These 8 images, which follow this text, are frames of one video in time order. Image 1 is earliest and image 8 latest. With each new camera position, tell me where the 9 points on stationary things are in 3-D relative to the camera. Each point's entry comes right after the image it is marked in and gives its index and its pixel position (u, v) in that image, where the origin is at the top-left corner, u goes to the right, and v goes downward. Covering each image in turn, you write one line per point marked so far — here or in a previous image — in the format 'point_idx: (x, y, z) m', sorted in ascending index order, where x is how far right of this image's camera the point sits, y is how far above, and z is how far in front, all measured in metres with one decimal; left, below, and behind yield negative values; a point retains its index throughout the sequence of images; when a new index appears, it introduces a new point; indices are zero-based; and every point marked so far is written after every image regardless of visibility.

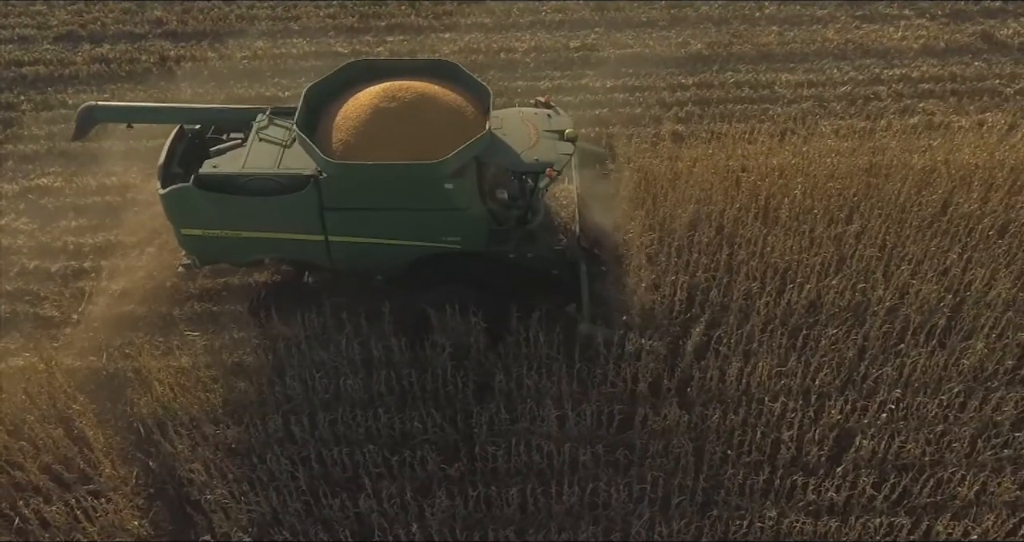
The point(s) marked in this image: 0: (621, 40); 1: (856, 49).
0: (+1.5, +3.1, +11.6) m
1: (+4.5, +2.9, +11.3) m
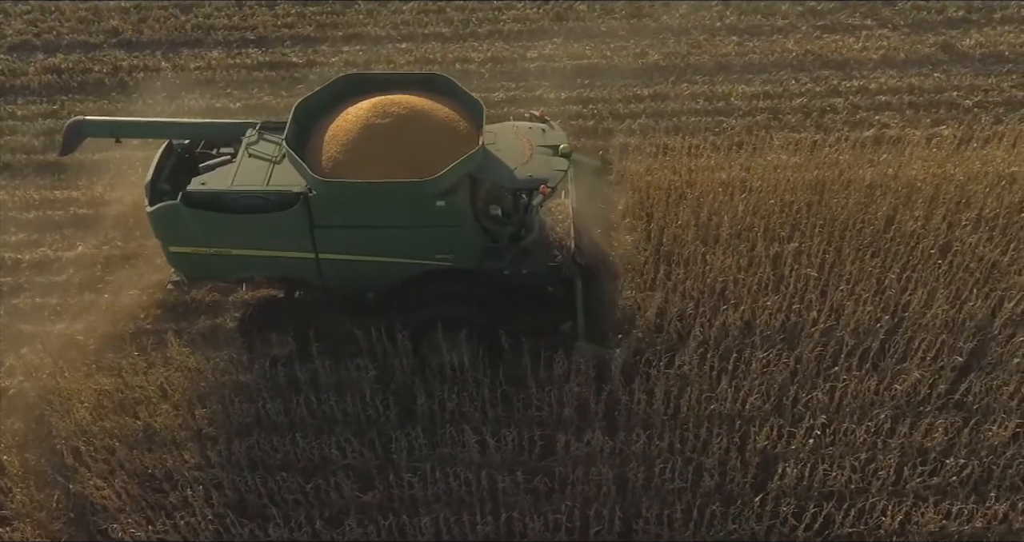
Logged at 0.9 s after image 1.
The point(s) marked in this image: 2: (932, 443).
0: (+0.9, +2.9, +11.5) m
1: (+3.9, +2.7, +11.2) m
2: (+3.1, -1.3, +6.3) m
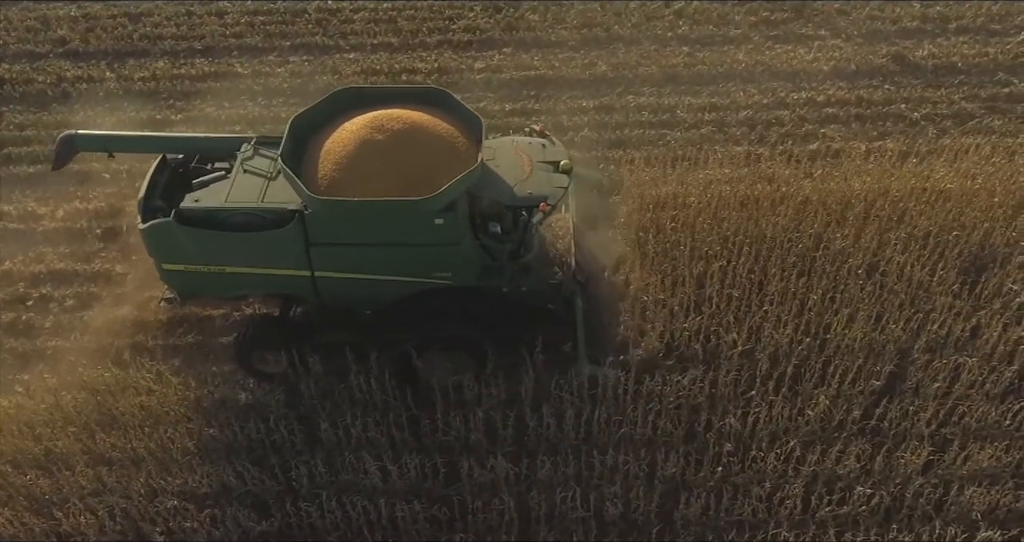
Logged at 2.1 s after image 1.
0: (+0.2, +2.7, +11.3) m
1: (+3.2, +2.5, +11.0) m
2: (+2.4, -1.4, +6.2) m
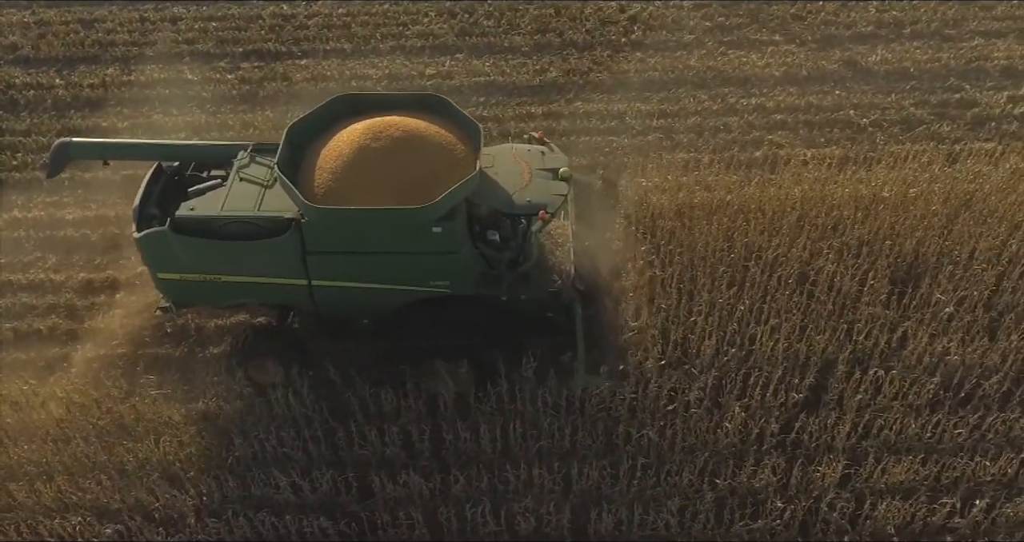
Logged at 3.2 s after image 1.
0: (-0.4, +2.7, +11.3) m
1: (+2.6, +2.4, +11.0) m
2: (+1.7, -1.5, +6.1) m
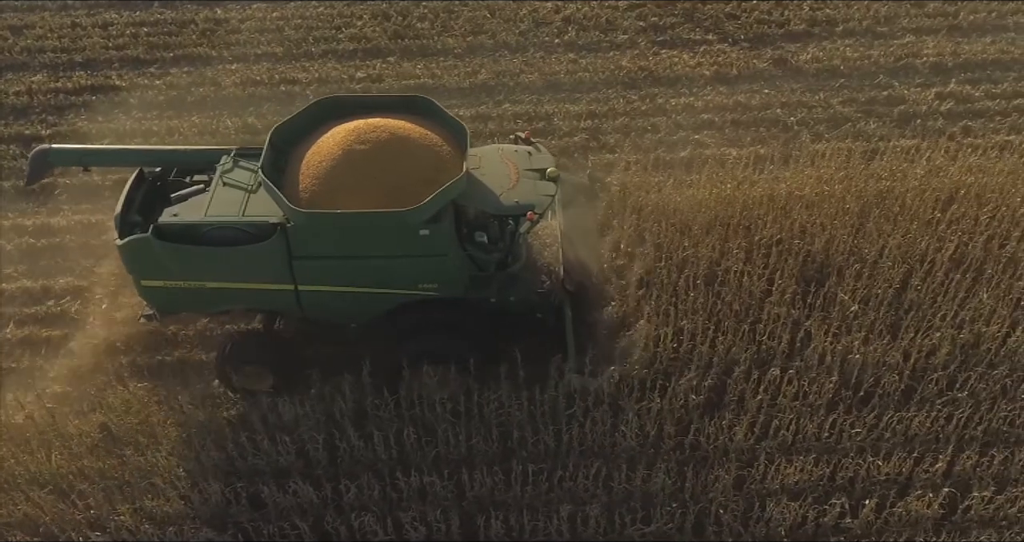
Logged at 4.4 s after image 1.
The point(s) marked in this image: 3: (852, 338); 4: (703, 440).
0: (-1.3, +2.6, +11.2) m
1: (+1.7, +2.4, +10.9) m
2: (+1.0, -1.5, +6.1) m
3: (+2.7, -0.5, +7.0) m
4: (+1.4, -1.2, +6.3) m
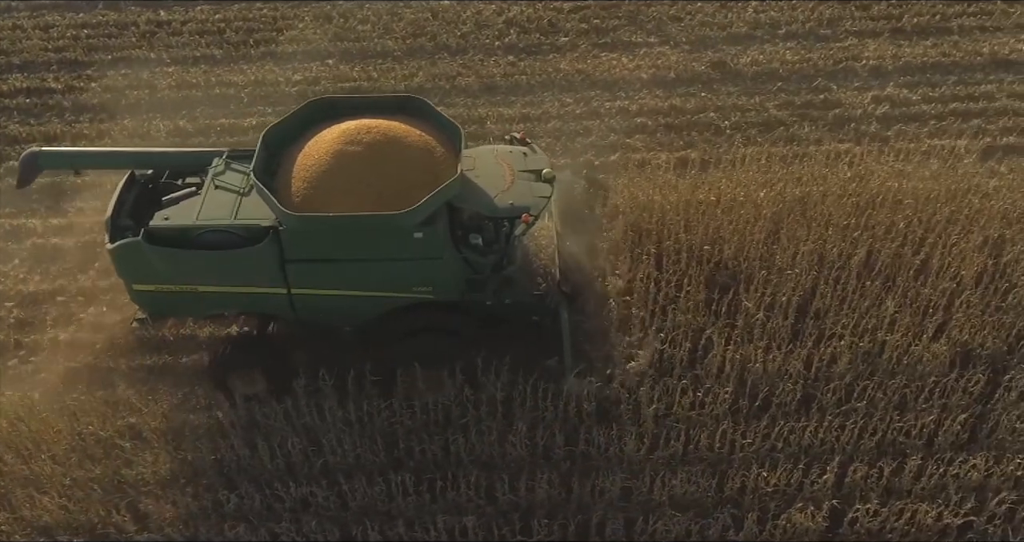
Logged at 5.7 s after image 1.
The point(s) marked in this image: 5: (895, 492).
0: (-2.1, +2.6, +11.1) m
1: (+0.9, +2.4, +10.8) m
2: (+0.2, -1.6, +6.0) m
3: (+1.9, -0.6, +6.9) m
4: (+0.6, -1.3, +6.3) m
5: (+2.7, -1.5, +6.0) m
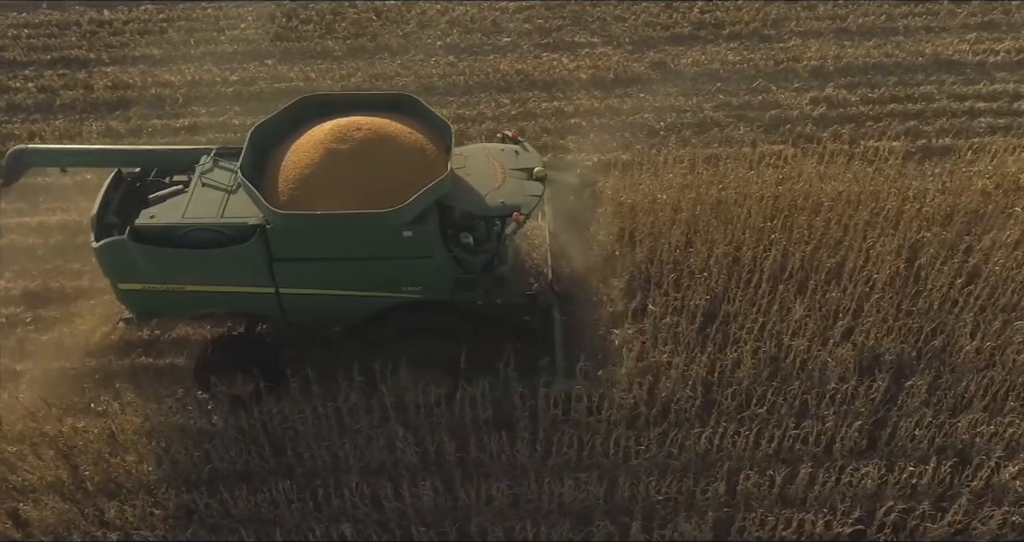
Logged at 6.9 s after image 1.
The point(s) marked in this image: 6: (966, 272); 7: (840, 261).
0: (-2.9, +2.5, +11.0) m
1: (+0.1, +2.4, +10.7) m
2: (-0.6, -1.6, +5.9) m
3: (+1.1, -0.6, +6.8) m
4: (-0.2, -1.3, +6.2) m
5: (+1.9, -1.6, +5.9) m
6: (+3.8, 0.0, +7.3) m
7: (+2.8, +0.1, +7.4) m
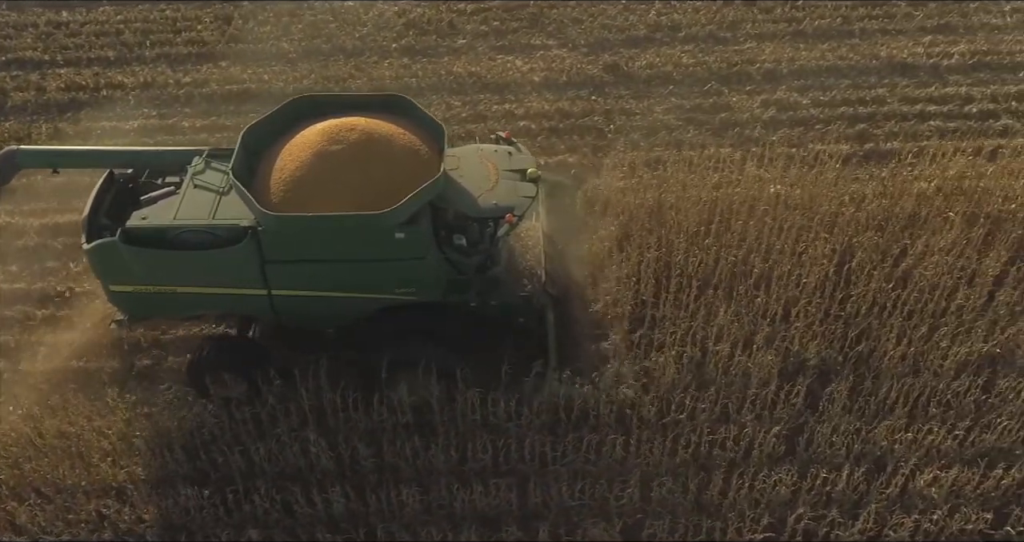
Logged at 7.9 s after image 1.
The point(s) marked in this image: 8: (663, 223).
0: (-3.5, +2.5, +11.0) m
1: (-0.5, +2.3, +10.7) m
2: (-1.2, -1.6, +5.9) m
3: (+0.5, -0.7, +6.7) m
4: (-0.8, -1.4, +6.1) m
5: (+1.3, -1.6, +5.9) m
6: (+3.2, 0.0, +7.3) m
7: (+2.2, 0.0, +7.4) m
8: (+1.3, +0.4, +7.8) m
